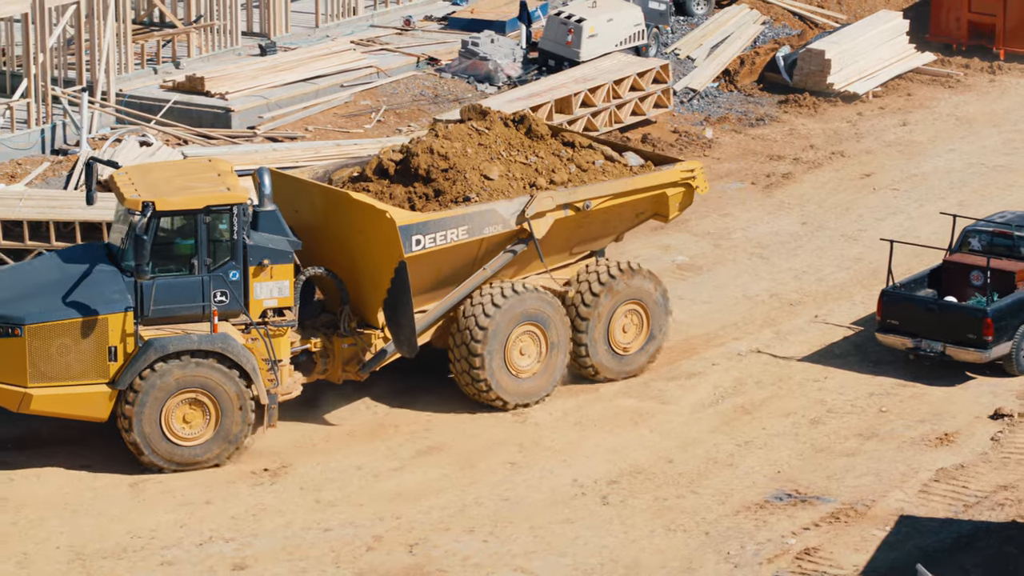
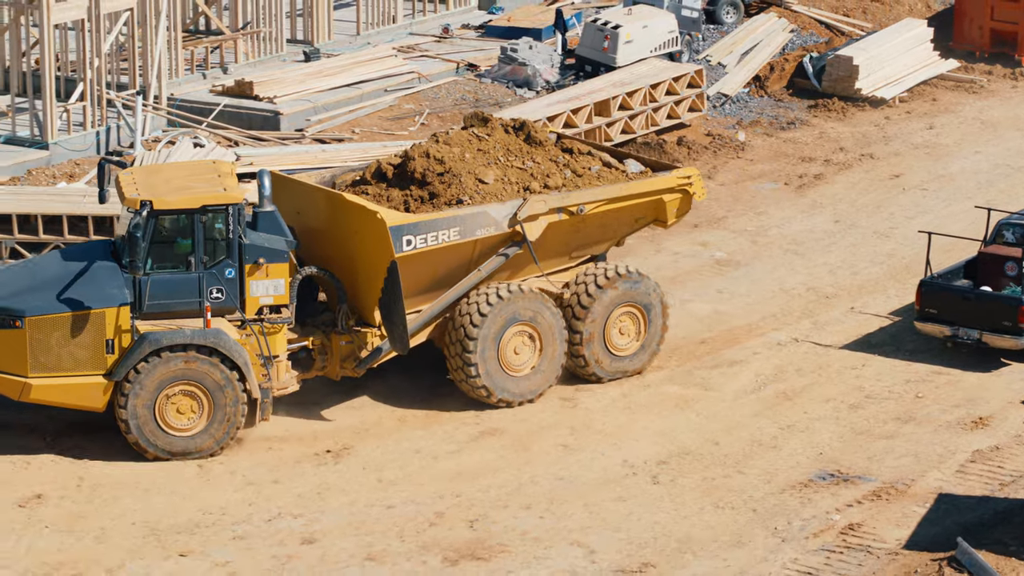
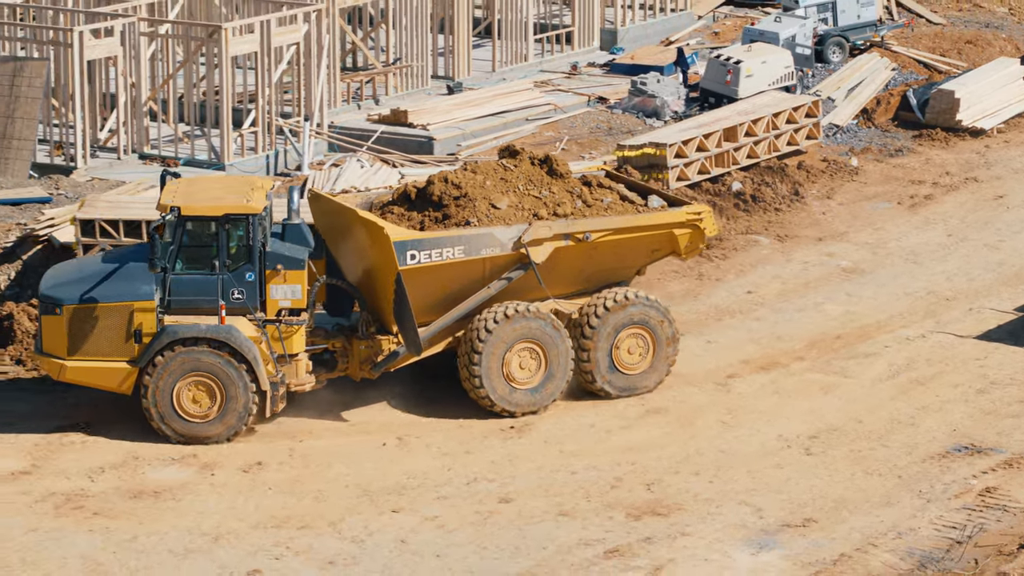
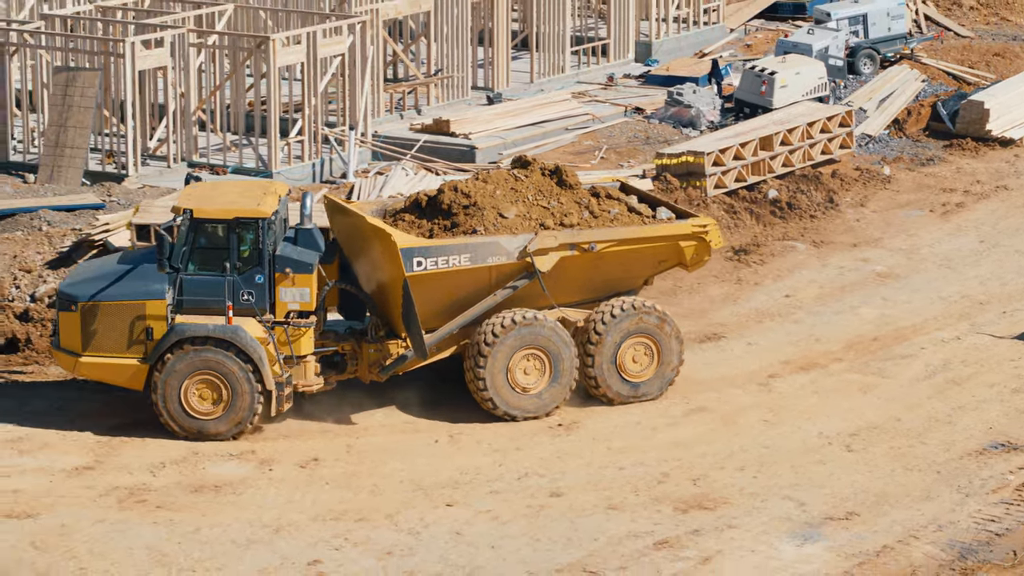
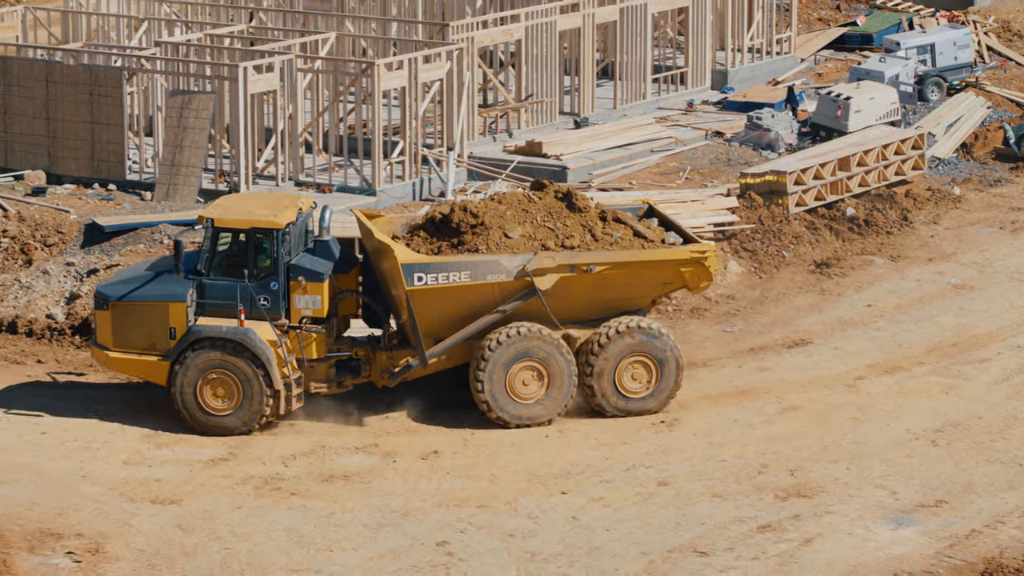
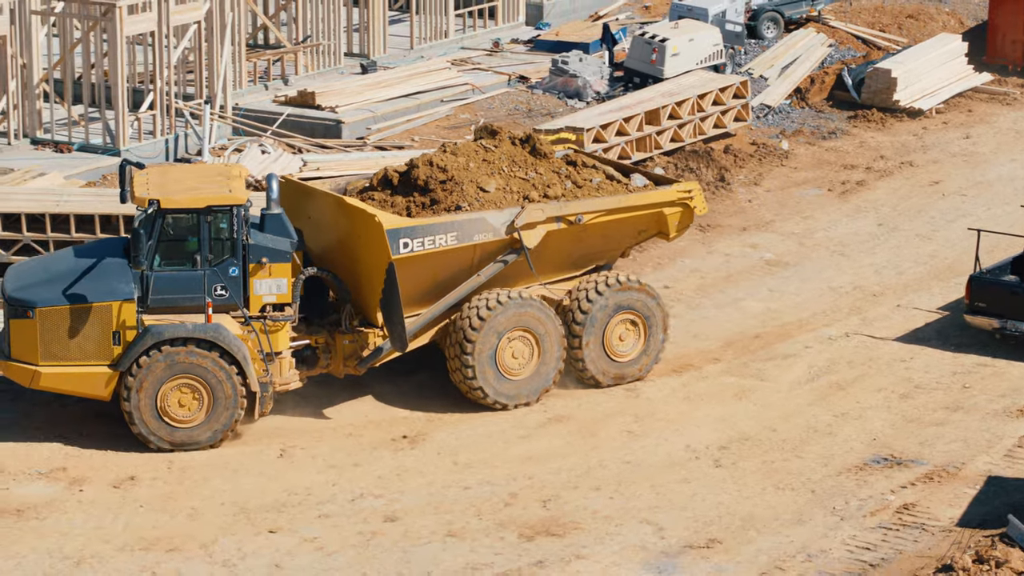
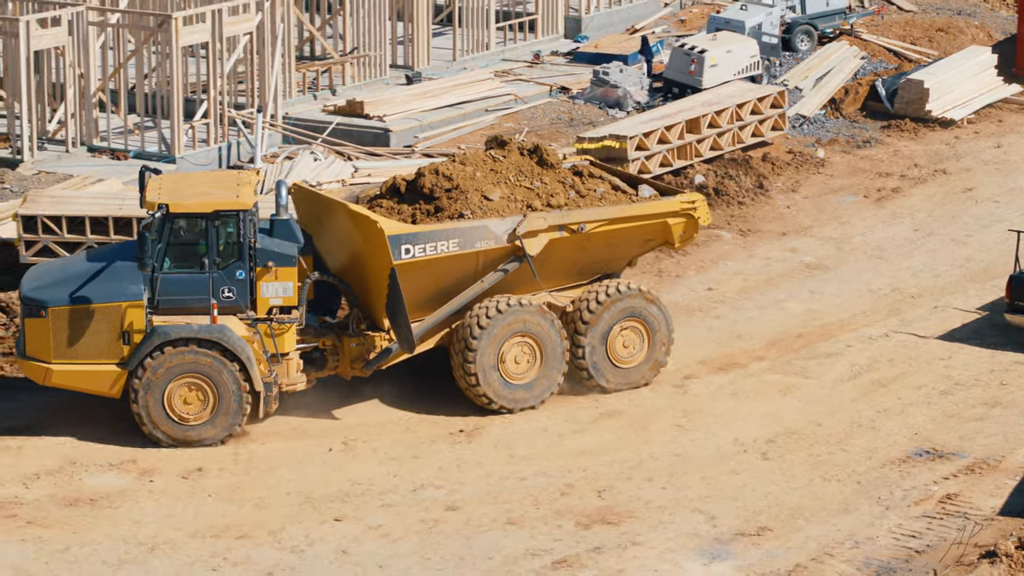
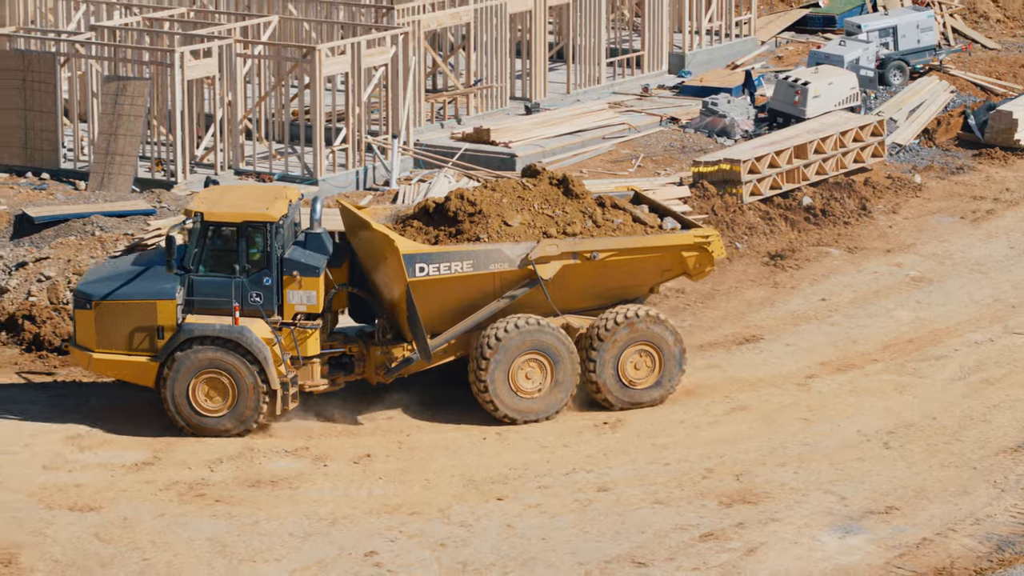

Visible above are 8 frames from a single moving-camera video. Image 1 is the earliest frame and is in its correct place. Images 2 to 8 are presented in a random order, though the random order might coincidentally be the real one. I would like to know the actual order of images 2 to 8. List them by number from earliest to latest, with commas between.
2, 6, 7, 3, 4, 8, 5
